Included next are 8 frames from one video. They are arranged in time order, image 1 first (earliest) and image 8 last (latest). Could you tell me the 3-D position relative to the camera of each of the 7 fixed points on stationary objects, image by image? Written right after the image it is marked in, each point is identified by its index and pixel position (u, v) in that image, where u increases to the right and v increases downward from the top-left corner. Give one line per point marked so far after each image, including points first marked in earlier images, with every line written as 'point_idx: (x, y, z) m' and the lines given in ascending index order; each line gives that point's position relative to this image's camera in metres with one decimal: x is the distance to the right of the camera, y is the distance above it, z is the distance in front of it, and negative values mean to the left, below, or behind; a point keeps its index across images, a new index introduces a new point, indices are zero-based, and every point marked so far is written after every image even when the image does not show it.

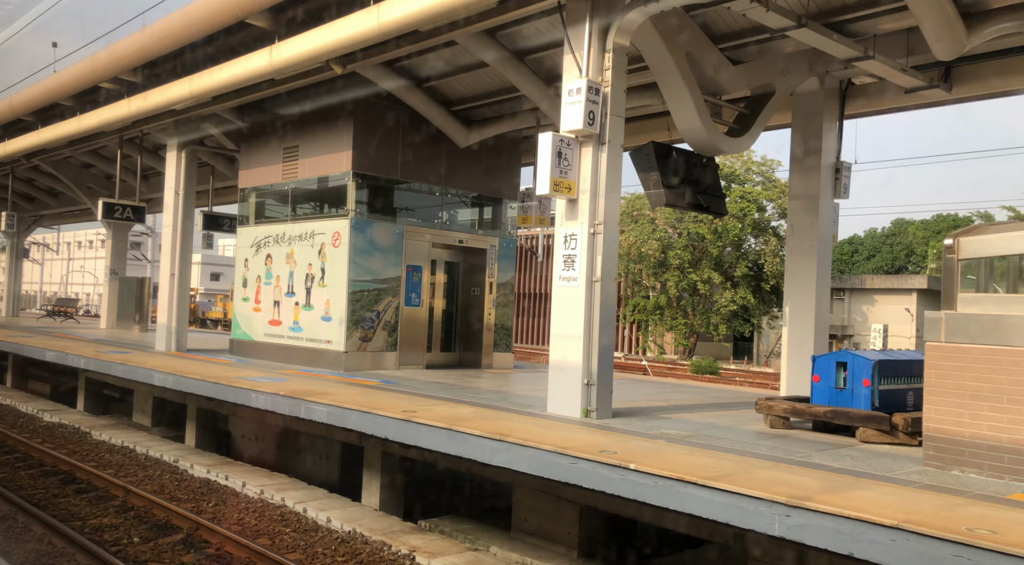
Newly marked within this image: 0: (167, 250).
0: (-6.4, +0.6, +17.0) m
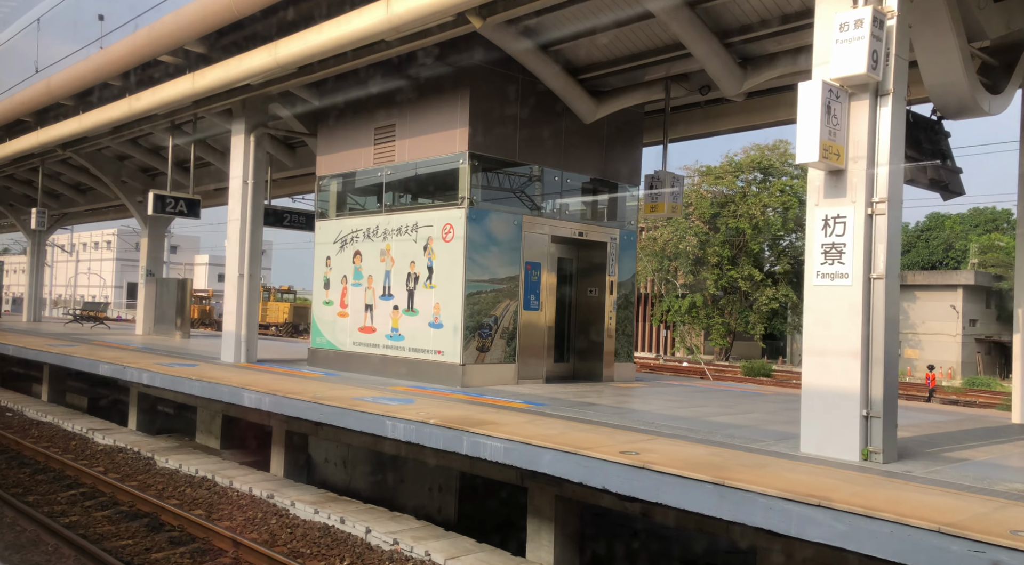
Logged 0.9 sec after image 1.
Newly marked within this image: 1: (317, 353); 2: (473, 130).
0: (-4.5, +0.6, +15.0) m
1: (-3.1, -1.1, +14.2) m
2: (-0.5, +1.9, +11.4) m
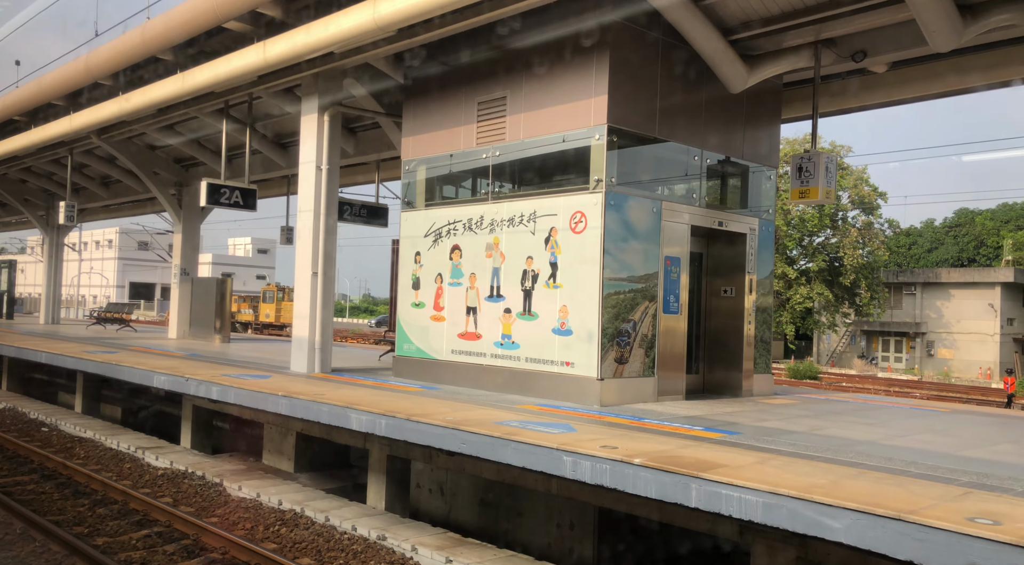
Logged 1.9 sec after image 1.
0: (-3.0, +0.6, +13.2) m
1: (-1.5, -1.1, +12.4) m
2: (+1.1, +2.0, +9.7) m
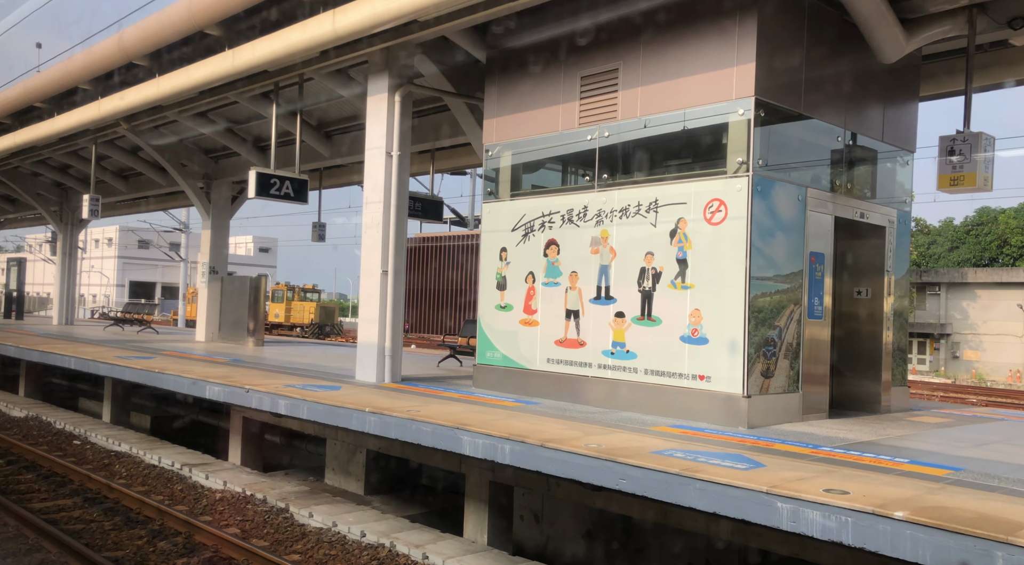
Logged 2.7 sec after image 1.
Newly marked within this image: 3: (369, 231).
0: (-1.8, +0.6, +11.9) m
1: (-0.3, -1.1, +11.1) m
2: (+2.3, +2.0, +8.3) m
3: (-1.9, +0.7, +12.0) m
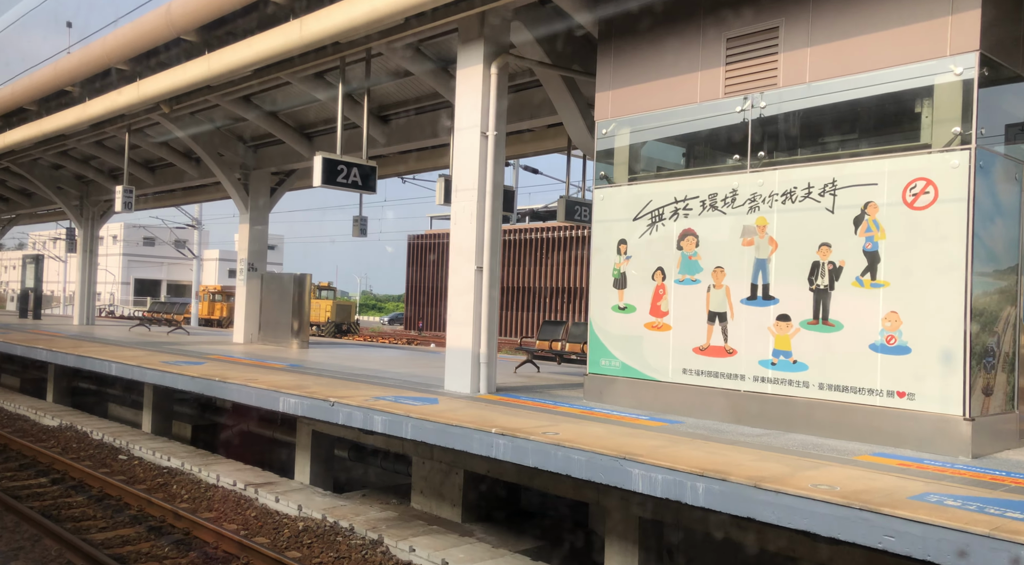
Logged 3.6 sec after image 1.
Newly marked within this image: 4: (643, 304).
0: (-0.5, +0.6, +10.5) m
1: (+1.0, -1.1, +9.7) m
2: (+3.5, +2.0, +6.9) m
3: (-0.6, +0.7, +10.6) m
4: (+1.4, -0.2, +9.3) m
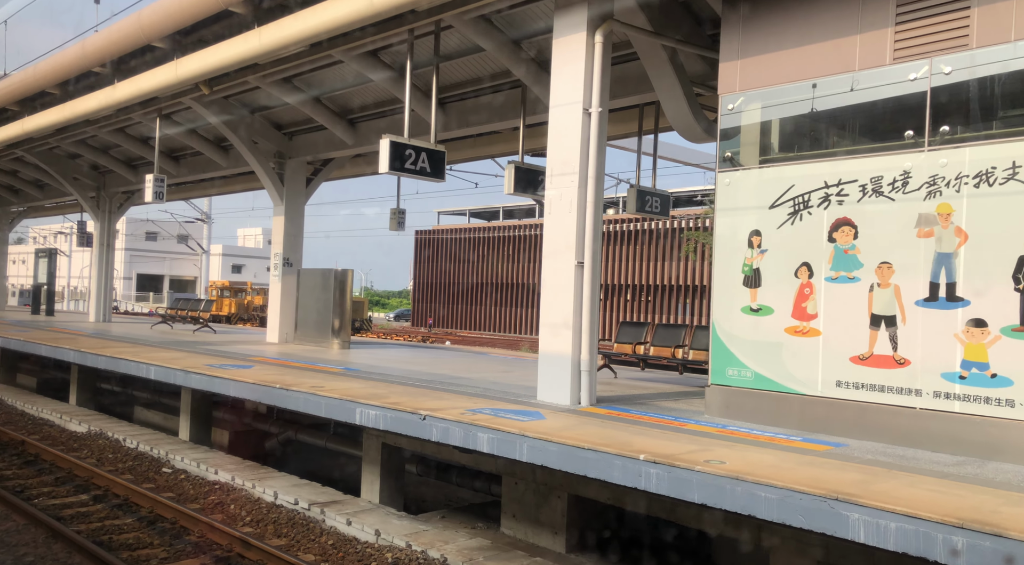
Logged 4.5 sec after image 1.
0: (+0.6, +0.7, +9.2) m
1: (+2.0, -1.1, +8.4) m
2: (+4.6, +2.0, +5.6) m
3: (+0.5, +0.7, +9.4) m
4: (+2.4, -0.2, +8.1) m
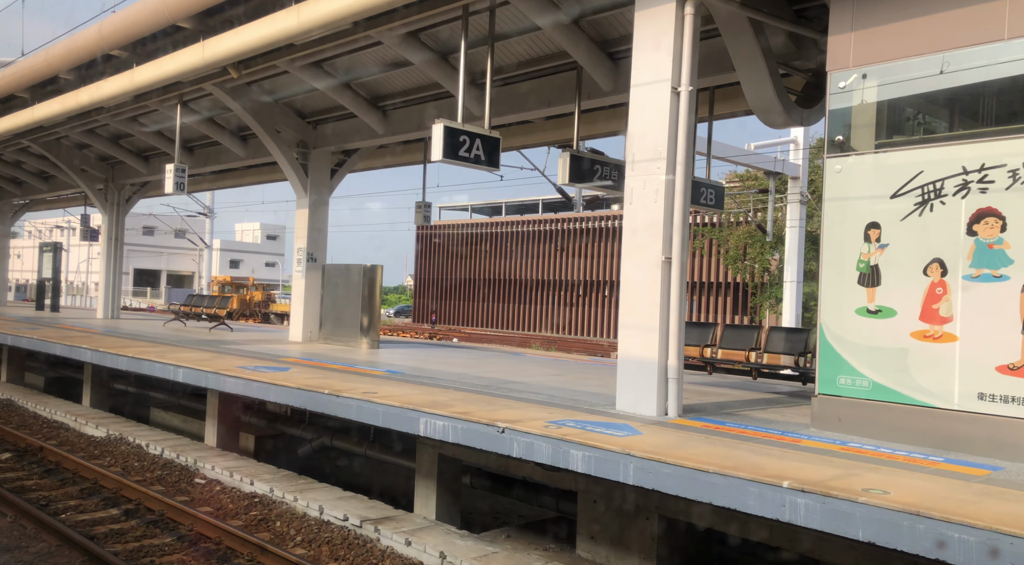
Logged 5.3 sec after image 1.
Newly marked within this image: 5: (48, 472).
0: (+1.3, +0.7, +8.4) m
1: (+2.8, -1.0, +7.6) m
2: (+5.3, +2.0, +4.7) m
3: (+1.2, +0.8, +8.5) m
4: (+3.2, -0.2, +7.2) m
5: (-5.9, -2.4, +11.5) m
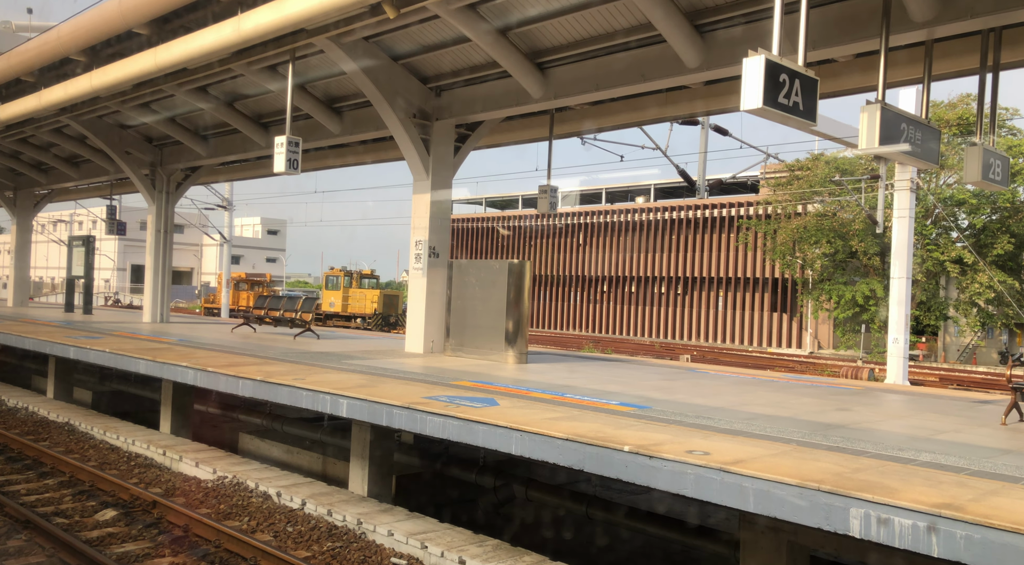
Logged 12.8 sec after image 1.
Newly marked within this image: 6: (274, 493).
0: (+4.2, +0.6, +5.1) m
1: (+5.6, -1.1, +4.3) m
2: (+8.2, +1.9, +1.5) m
3: (+4.1, +0.7, +5.3) m
4: (+6.0, -0.2, +4.0) m
5: (-3.1, -2.4, +8.3) m
6: (-2.7, -2.4, +10.2) m
